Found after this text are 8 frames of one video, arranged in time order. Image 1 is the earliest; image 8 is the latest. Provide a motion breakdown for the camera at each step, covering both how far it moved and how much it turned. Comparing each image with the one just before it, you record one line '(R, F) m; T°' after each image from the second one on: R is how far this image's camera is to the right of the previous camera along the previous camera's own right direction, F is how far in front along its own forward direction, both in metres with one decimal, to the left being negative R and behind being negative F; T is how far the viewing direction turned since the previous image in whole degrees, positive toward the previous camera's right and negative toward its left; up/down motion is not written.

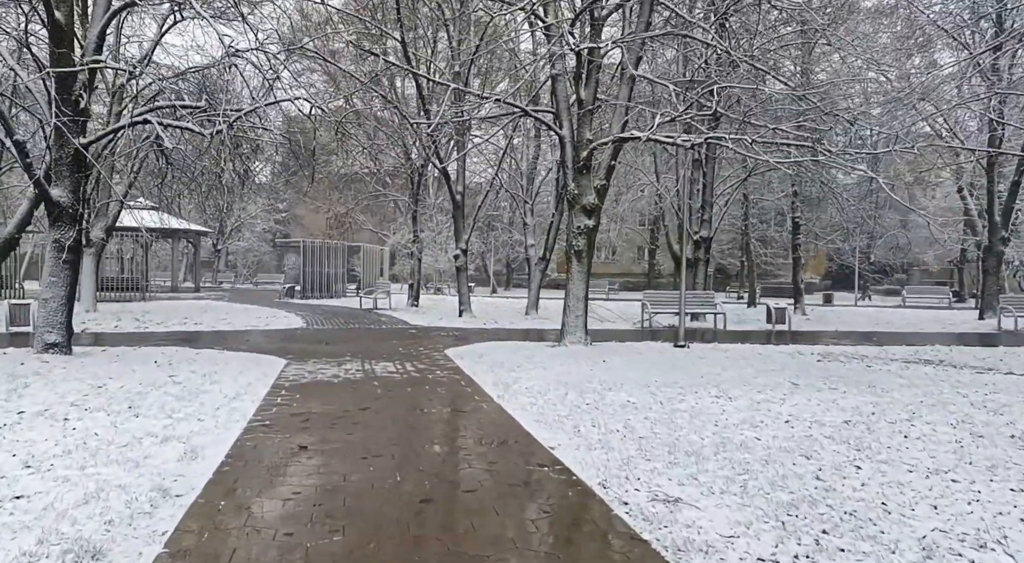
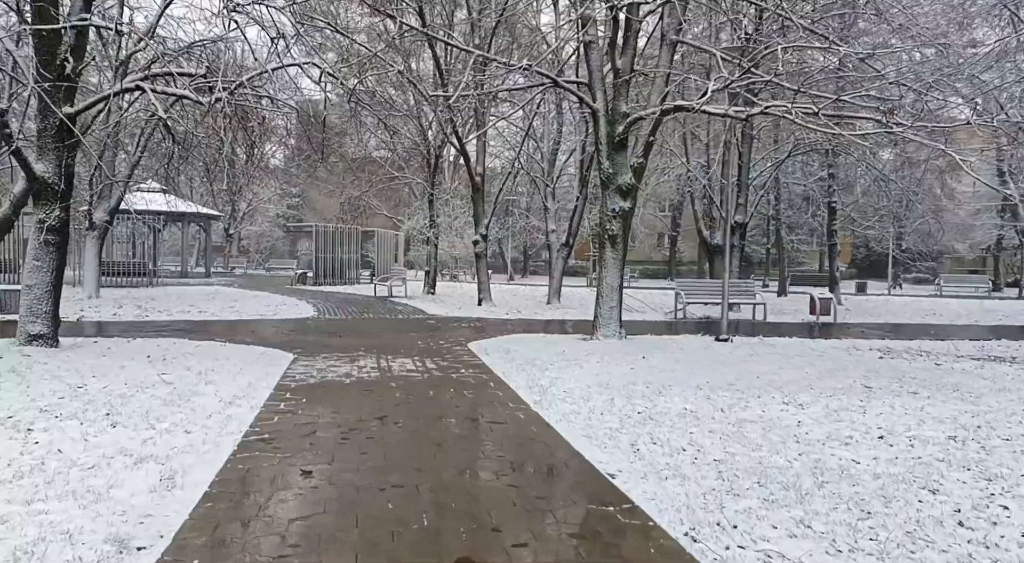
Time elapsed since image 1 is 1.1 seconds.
(-0.2, +1.0) m; -1°
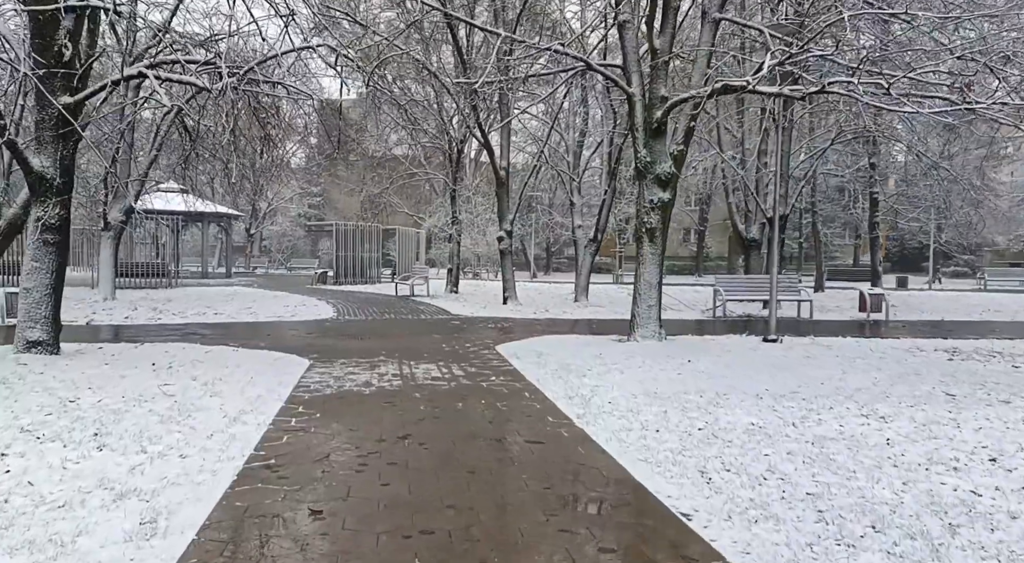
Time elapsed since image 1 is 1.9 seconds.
(-0.1, +0.7) m; -2°
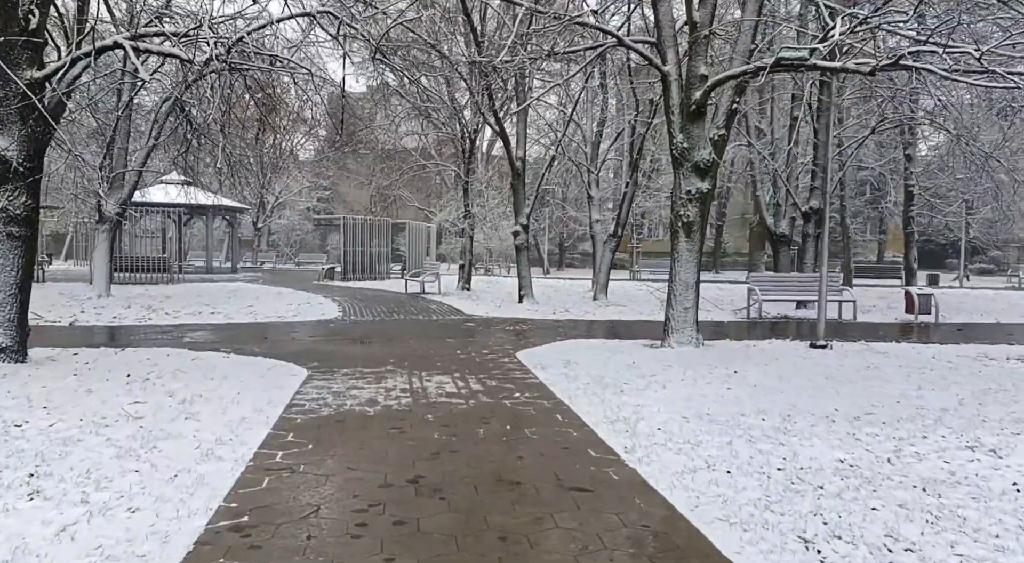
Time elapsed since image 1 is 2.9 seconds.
(-0.1, +1.0) m; -1°
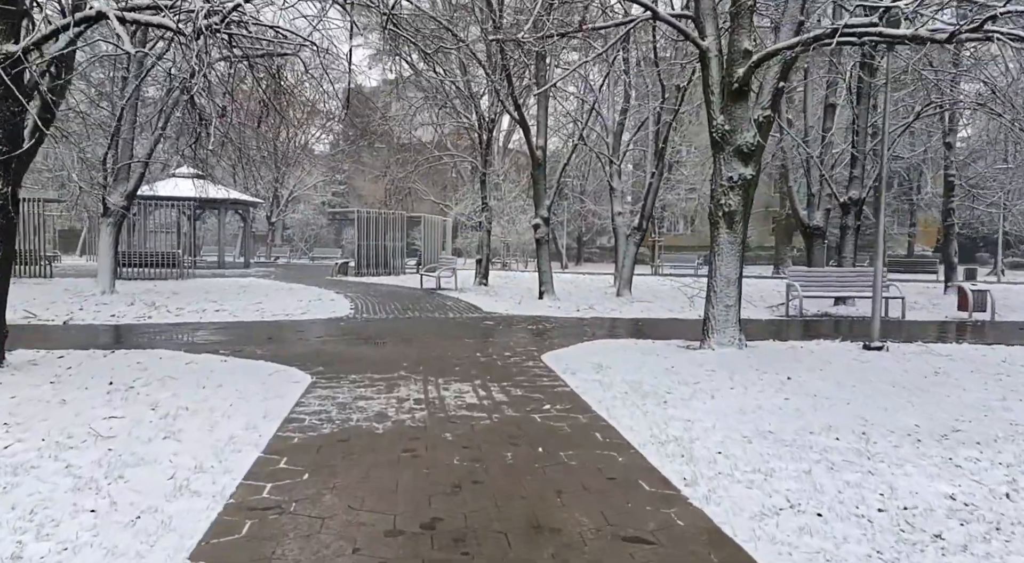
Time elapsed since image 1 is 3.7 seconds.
(-0.1, +0.7) m; -1°
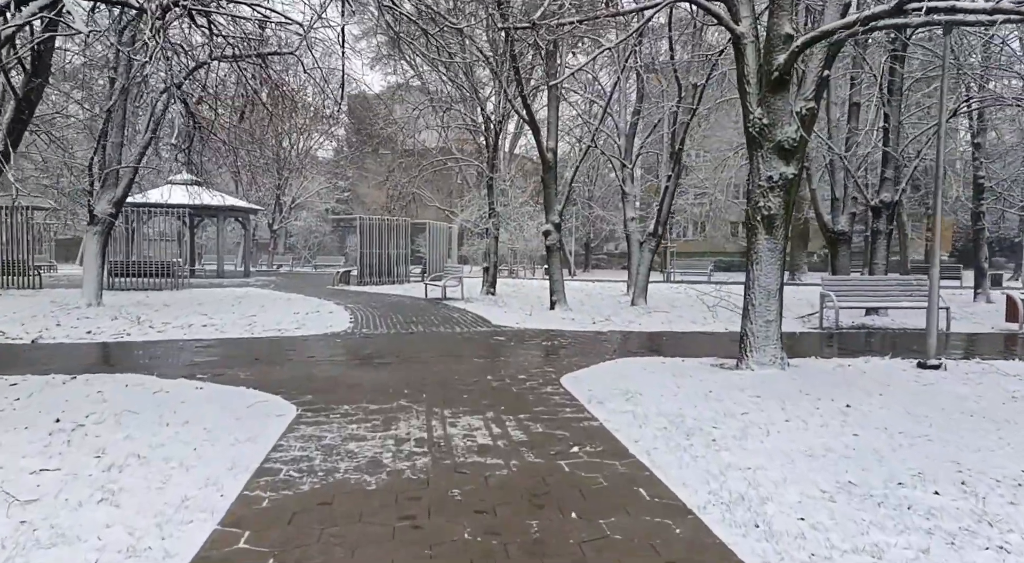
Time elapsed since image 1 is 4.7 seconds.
(-0.1, +0.9) m; 0°
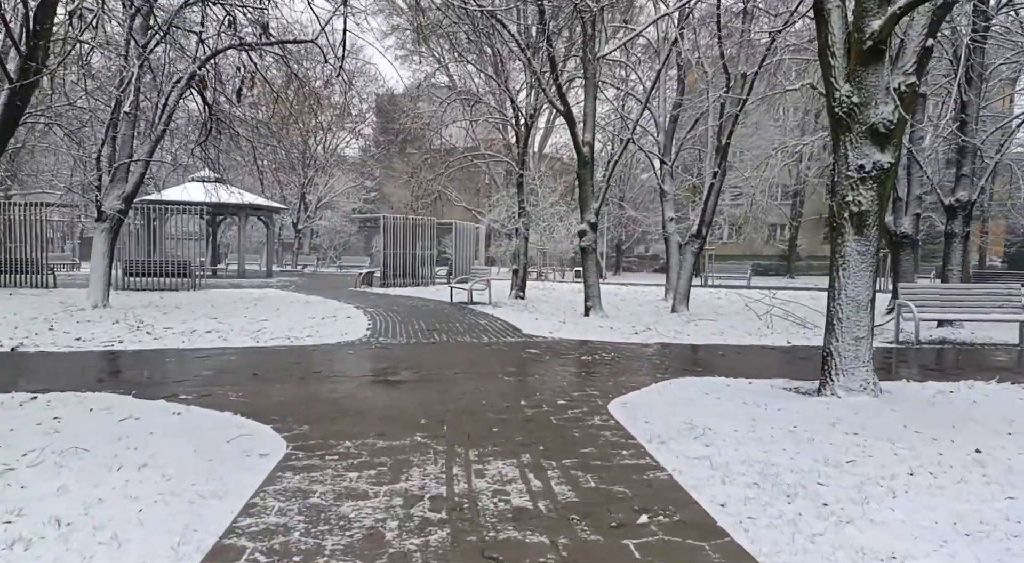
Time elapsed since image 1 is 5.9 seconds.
(-0.1, +1.1) m; -2°
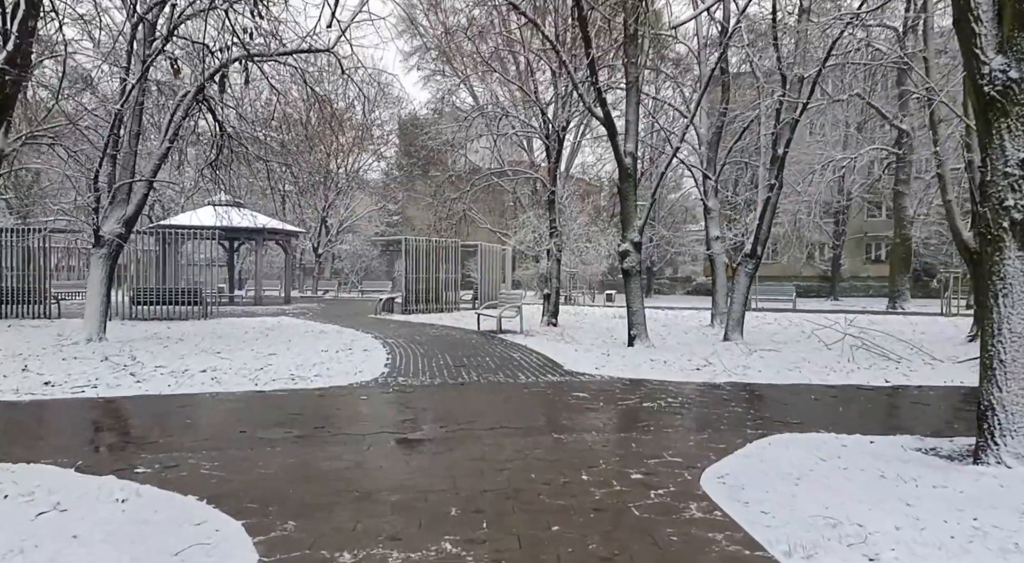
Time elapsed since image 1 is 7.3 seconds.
(-0.2, +1.4) m; -2°
